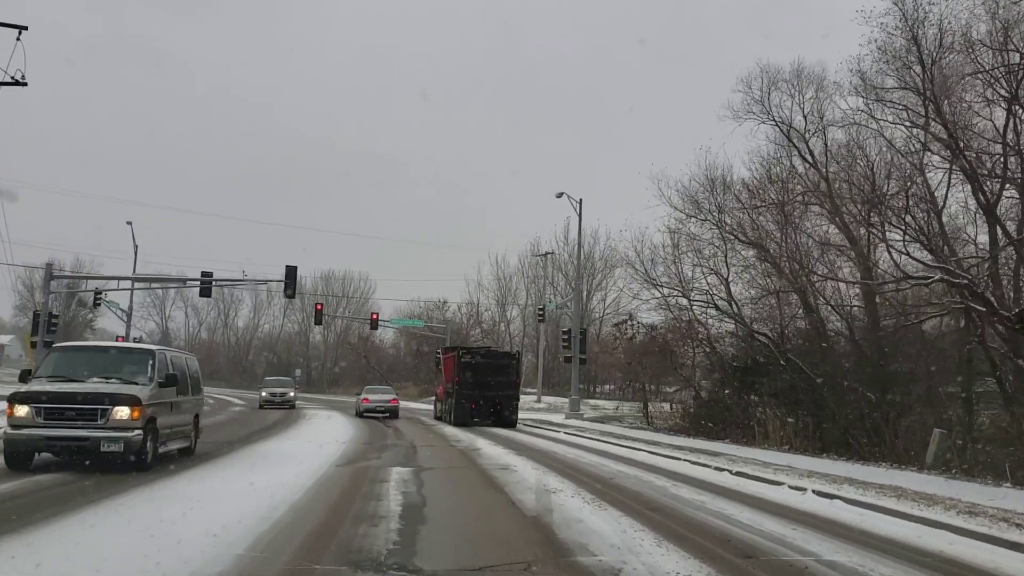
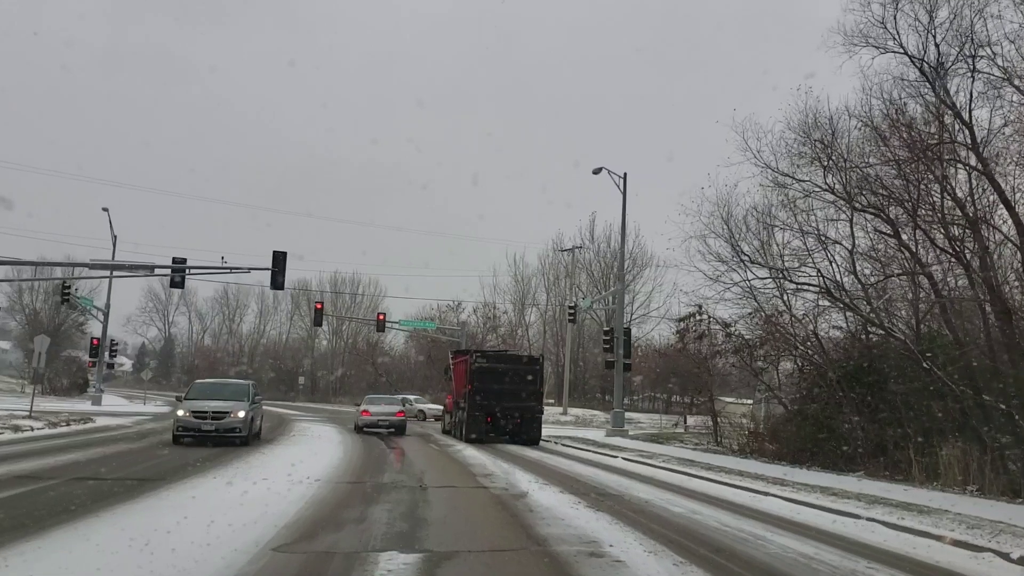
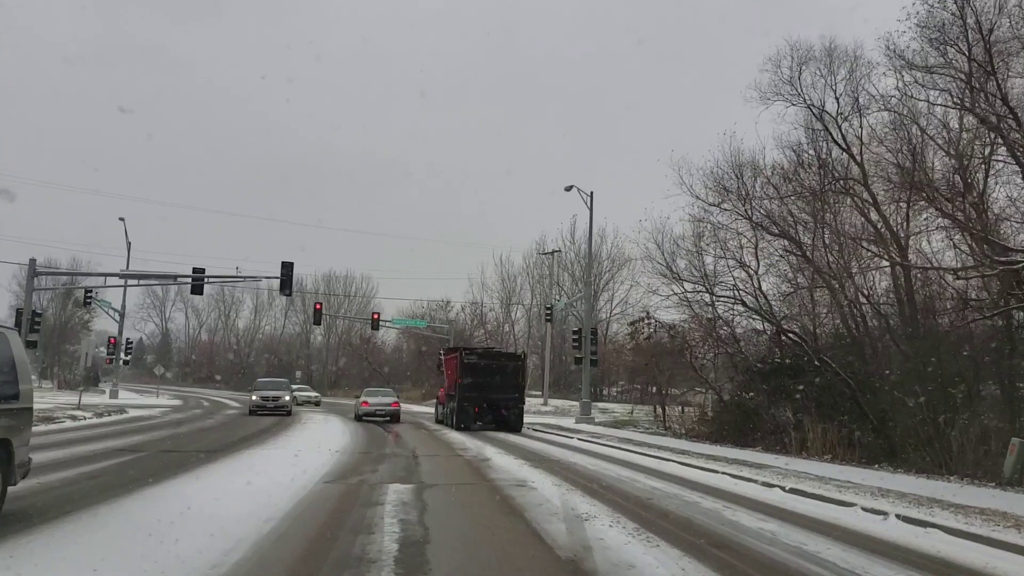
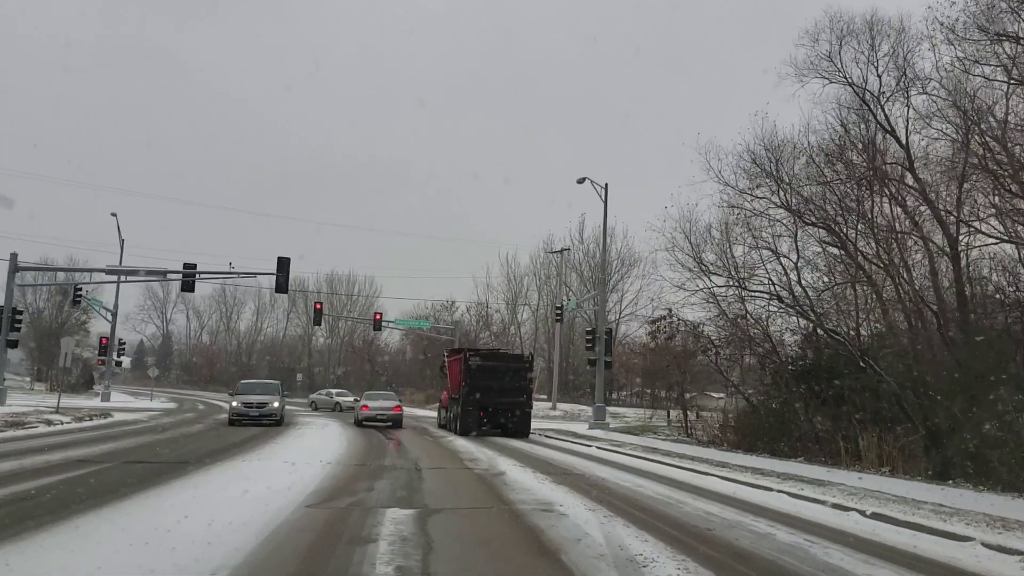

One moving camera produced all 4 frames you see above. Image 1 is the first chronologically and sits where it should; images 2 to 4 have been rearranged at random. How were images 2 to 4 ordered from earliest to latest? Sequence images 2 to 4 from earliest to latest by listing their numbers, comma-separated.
3, 4, 2
